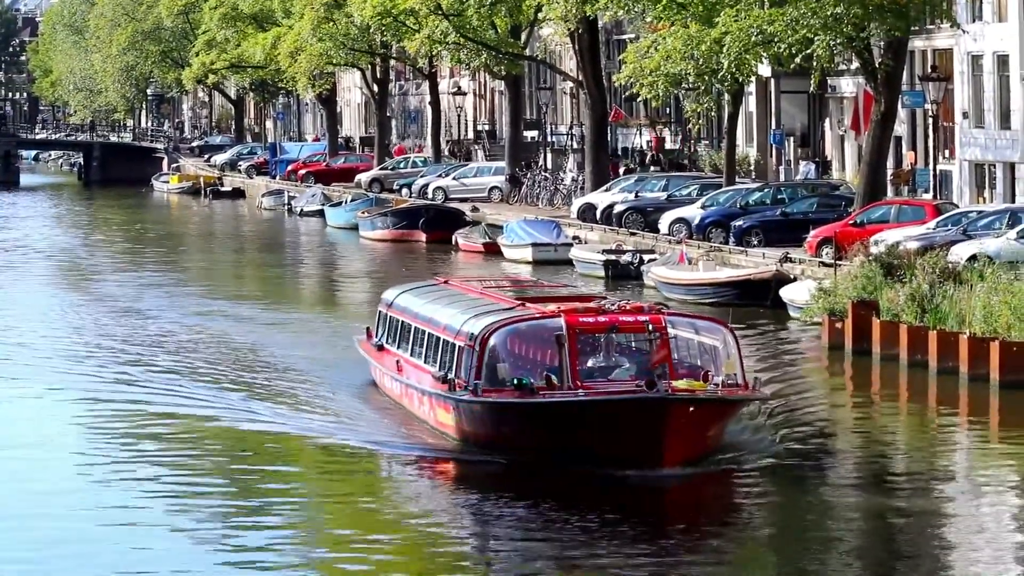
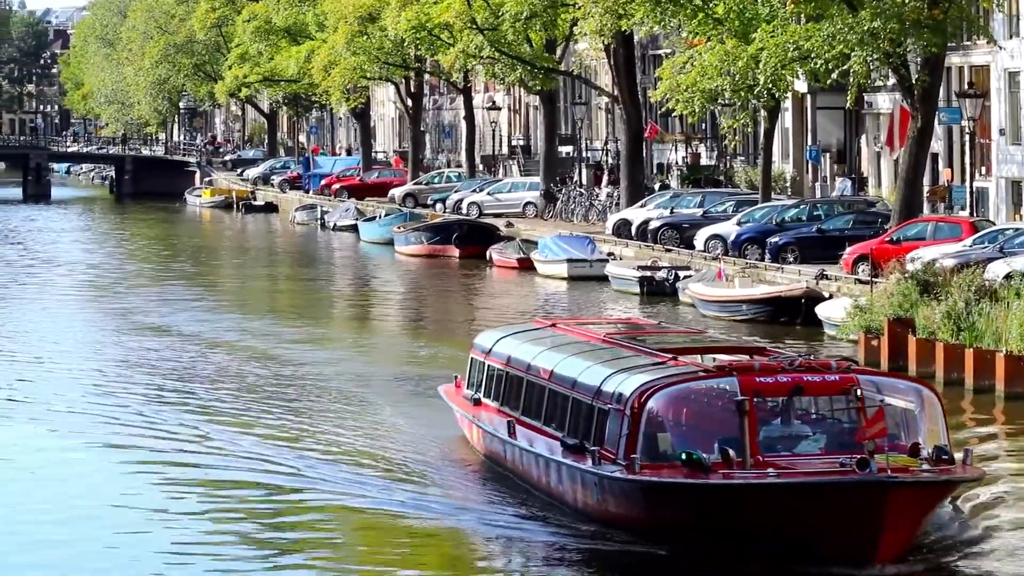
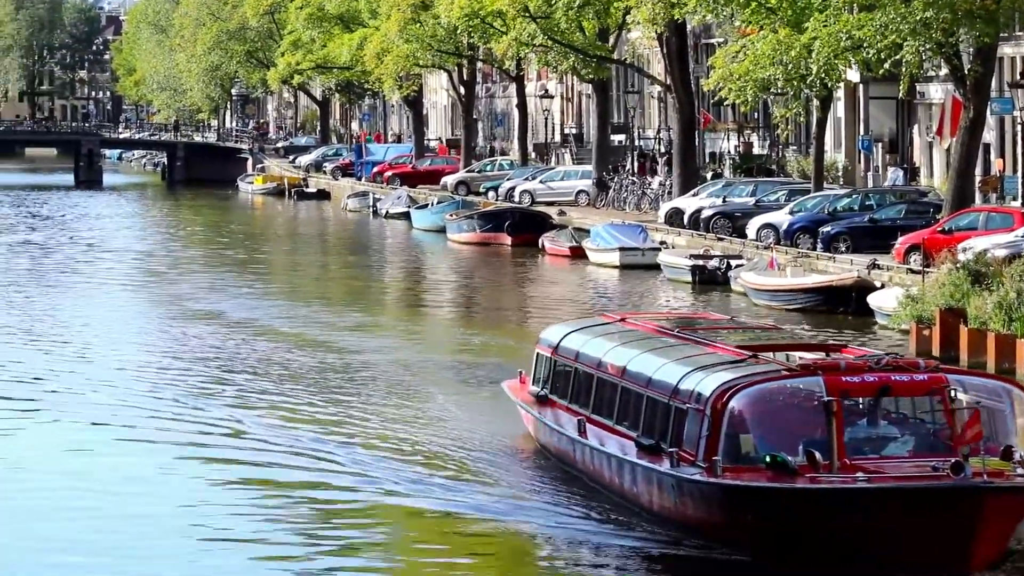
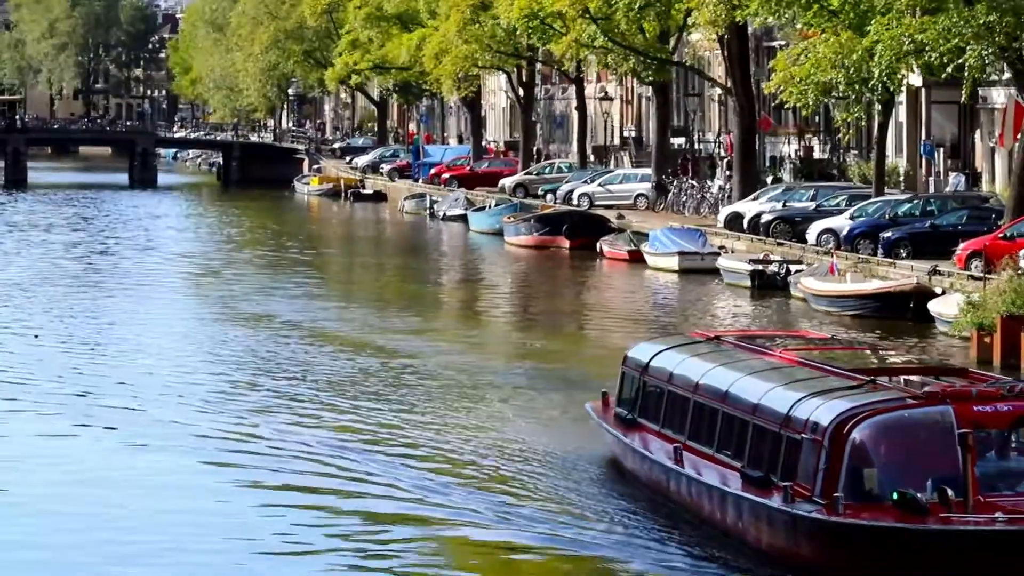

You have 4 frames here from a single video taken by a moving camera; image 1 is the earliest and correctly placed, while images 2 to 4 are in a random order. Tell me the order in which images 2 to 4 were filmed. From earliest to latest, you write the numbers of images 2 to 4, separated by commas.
2, 3, 4
